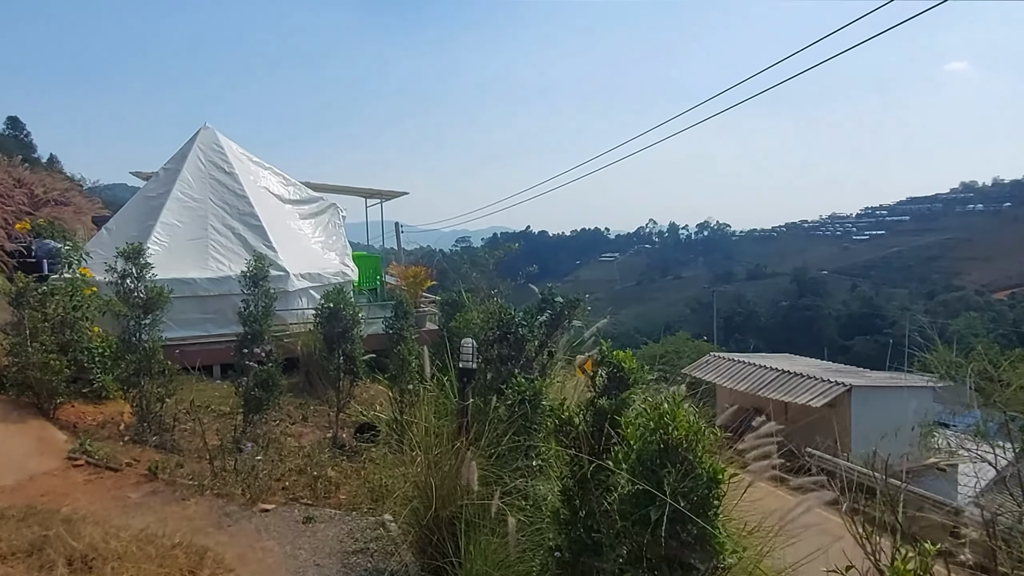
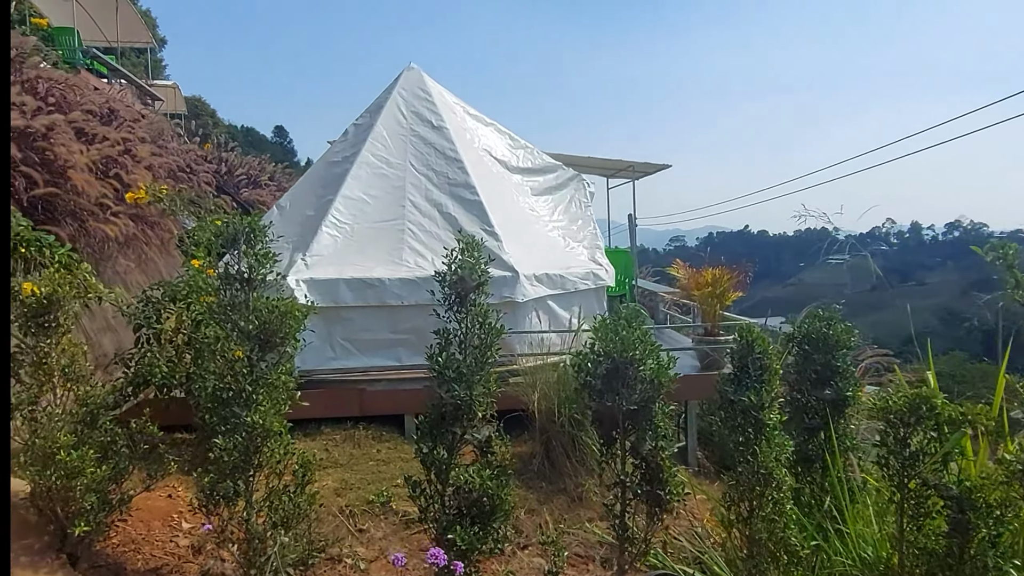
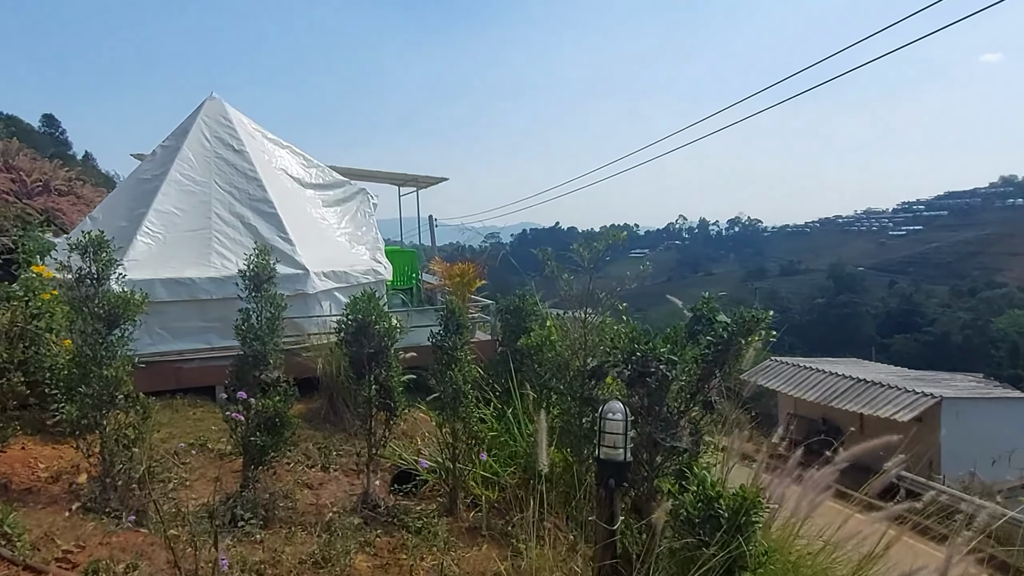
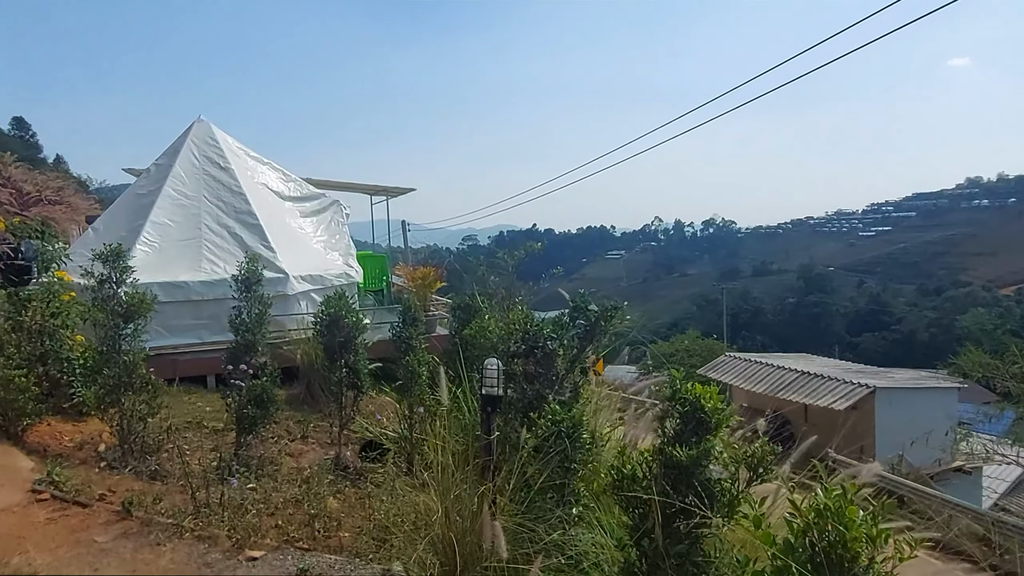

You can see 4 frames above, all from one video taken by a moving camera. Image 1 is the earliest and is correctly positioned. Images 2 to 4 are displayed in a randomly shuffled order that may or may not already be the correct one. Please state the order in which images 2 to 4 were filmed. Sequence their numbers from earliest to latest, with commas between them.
4, 3, 2
